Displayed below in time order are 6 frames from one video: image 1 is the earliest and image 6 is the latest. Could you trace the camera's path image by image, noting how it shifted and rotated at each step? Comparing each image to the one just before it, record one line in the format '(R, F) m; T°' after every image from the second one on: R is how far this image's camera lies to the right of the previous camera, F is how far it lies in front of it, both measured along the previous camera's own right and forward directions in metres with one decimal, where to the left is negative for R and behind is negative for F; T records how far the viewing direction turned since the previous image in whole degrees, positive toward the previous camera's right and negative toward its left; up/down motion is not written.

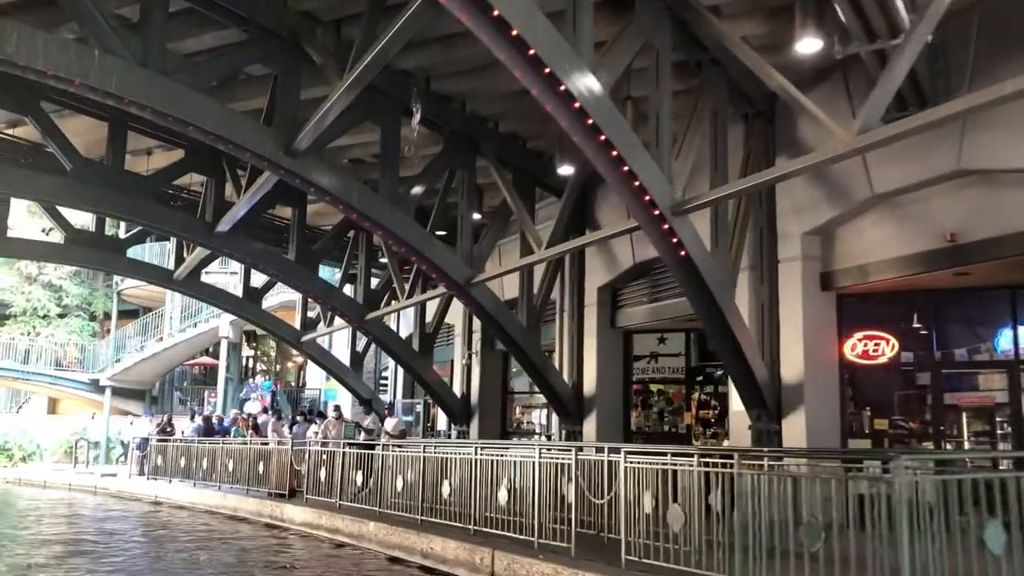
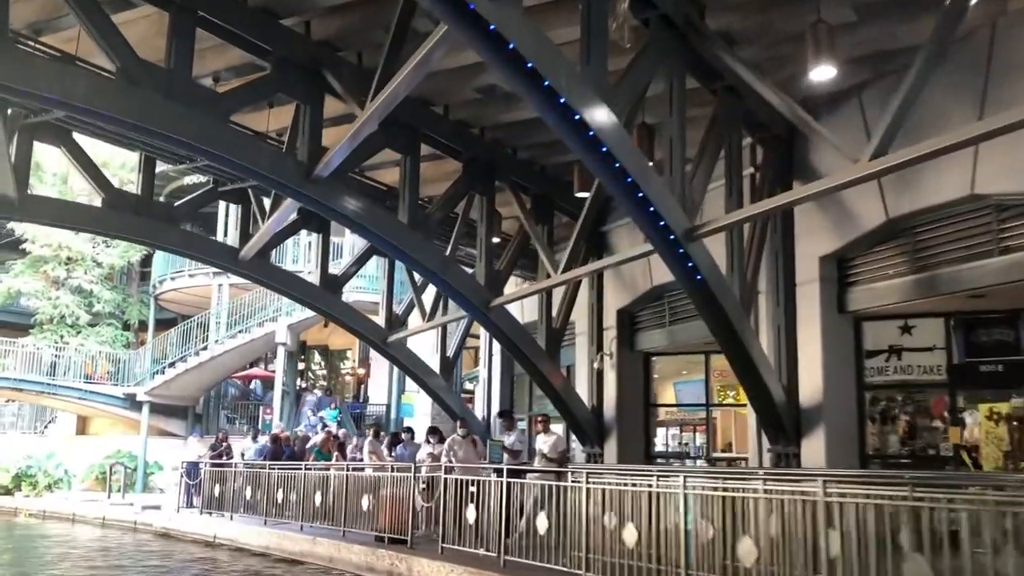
(-2.1, +4.1) m; -1°
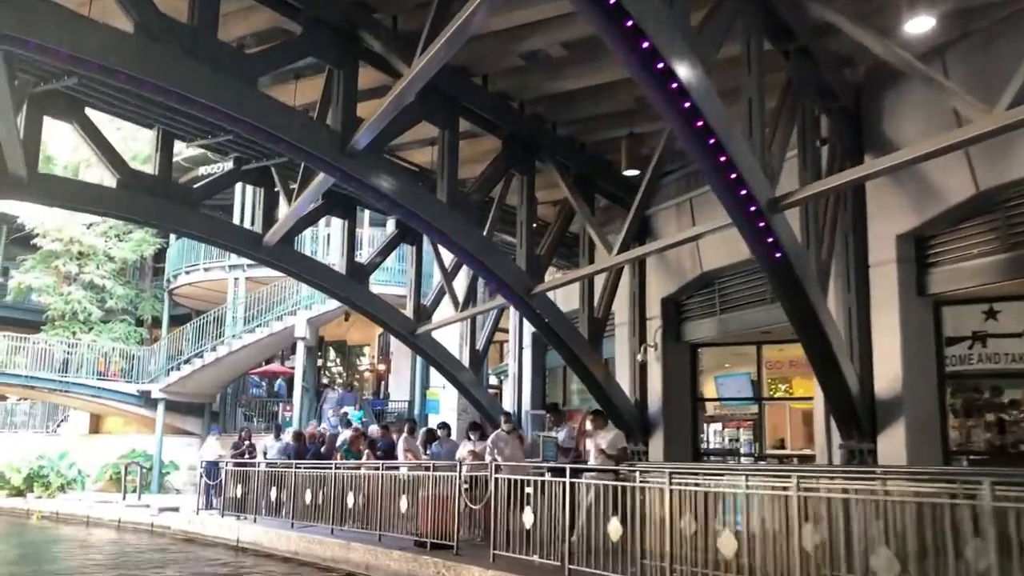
(-0.5, +0.9) m; -1°
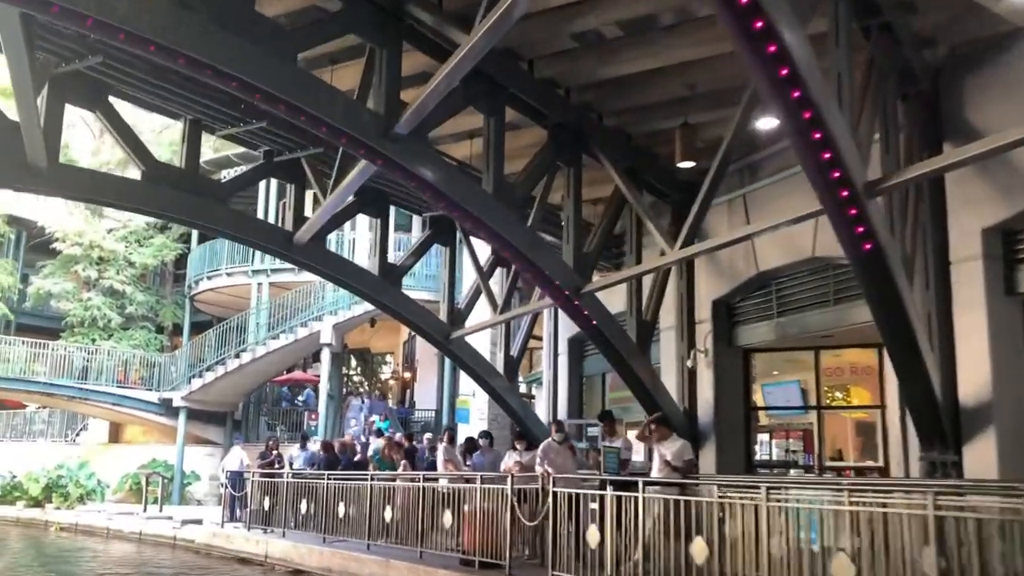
(-0.4, +0.8) m; -1°
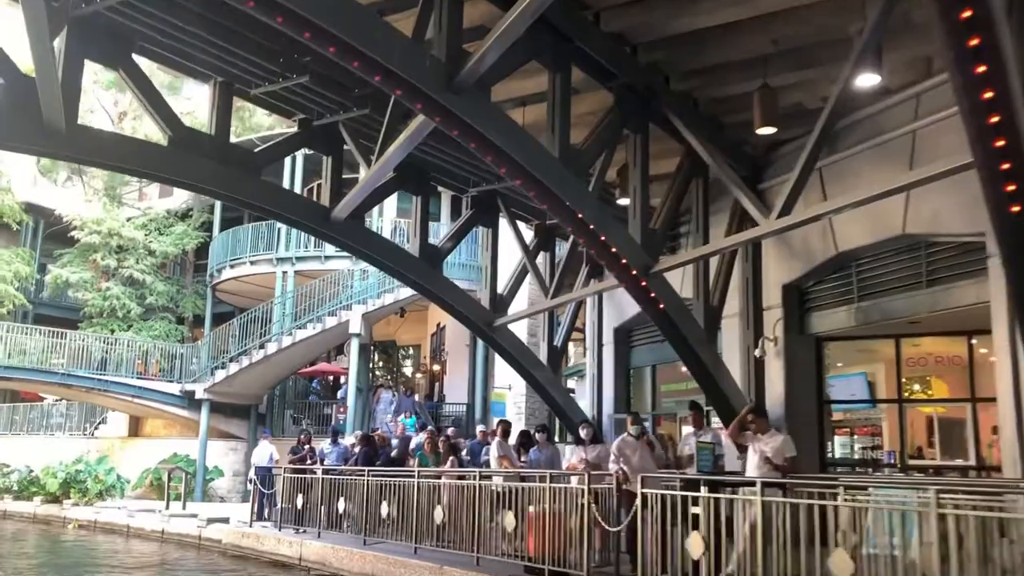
(-0.5, +1.1) m; -1°
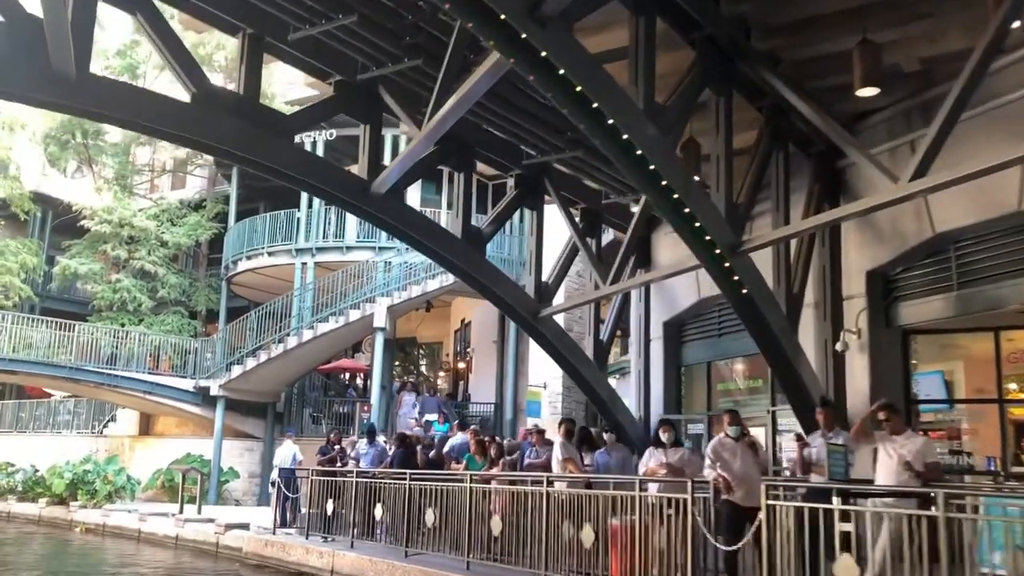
(-0.6, +1.3) m; 0°
